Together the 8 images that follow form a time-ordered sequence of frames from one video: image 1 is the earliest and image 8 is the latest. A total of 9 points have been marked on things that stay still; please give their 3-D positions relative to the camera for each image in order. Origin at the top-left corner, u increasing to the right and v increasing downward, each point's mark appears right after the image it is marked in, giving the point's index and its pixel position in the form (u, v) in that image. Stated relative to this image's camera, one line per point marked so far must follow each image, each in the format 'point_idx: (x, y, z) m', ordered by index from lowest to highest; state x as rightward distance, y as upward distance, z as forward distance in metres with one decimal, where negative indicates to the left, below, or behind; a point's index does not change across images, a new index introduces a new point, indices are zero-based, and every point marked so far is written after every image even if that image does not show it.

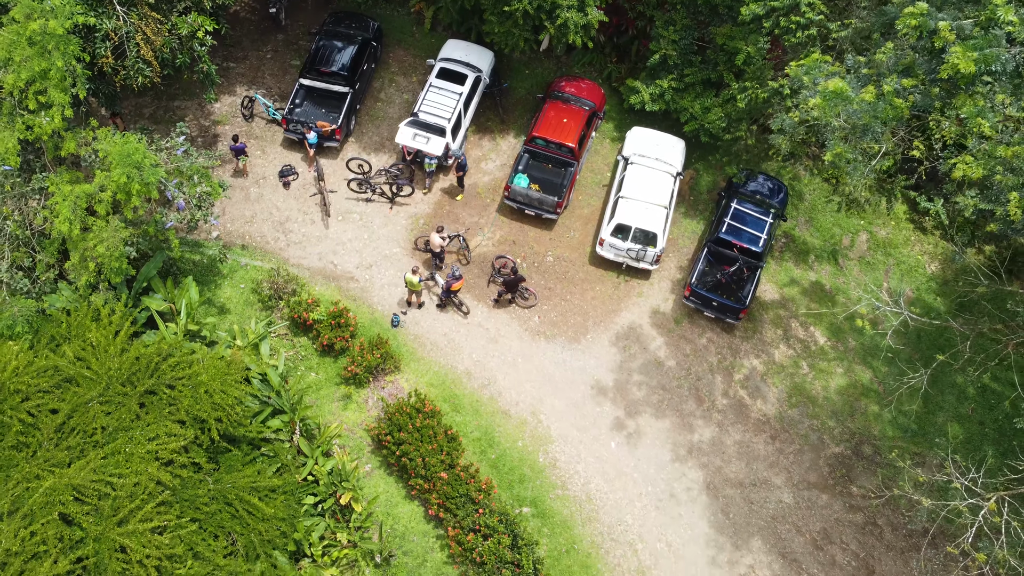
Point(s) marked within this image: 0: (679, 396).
0: (+2.4, -1.5, +14.0) m
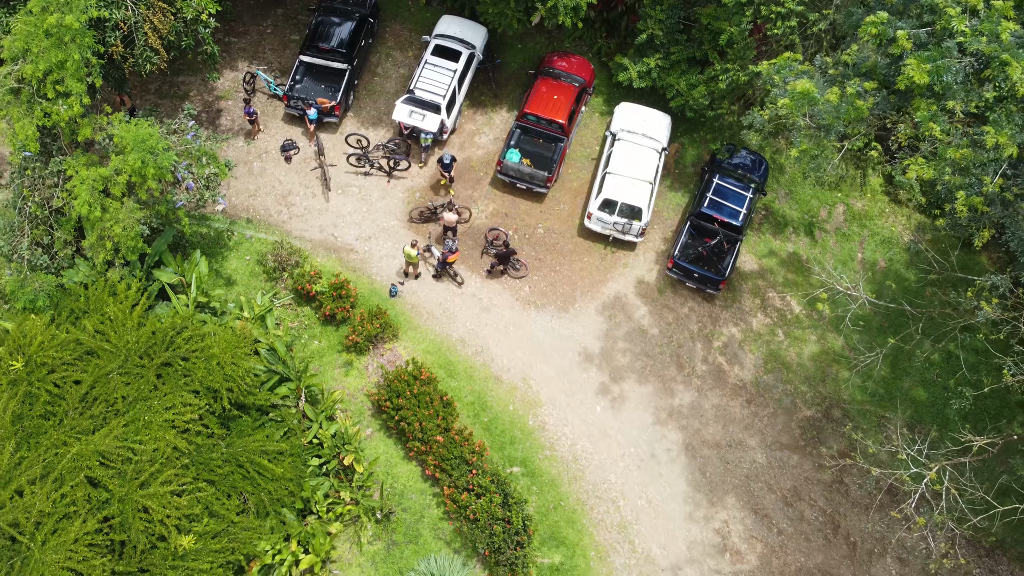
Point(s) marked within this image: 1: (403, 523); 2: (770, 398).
0: (+2.3, -1.1, +14.9) m
1: (-1.5, -3.2, +13.4) m
2: (+3.9, -1.6, +14.7) m
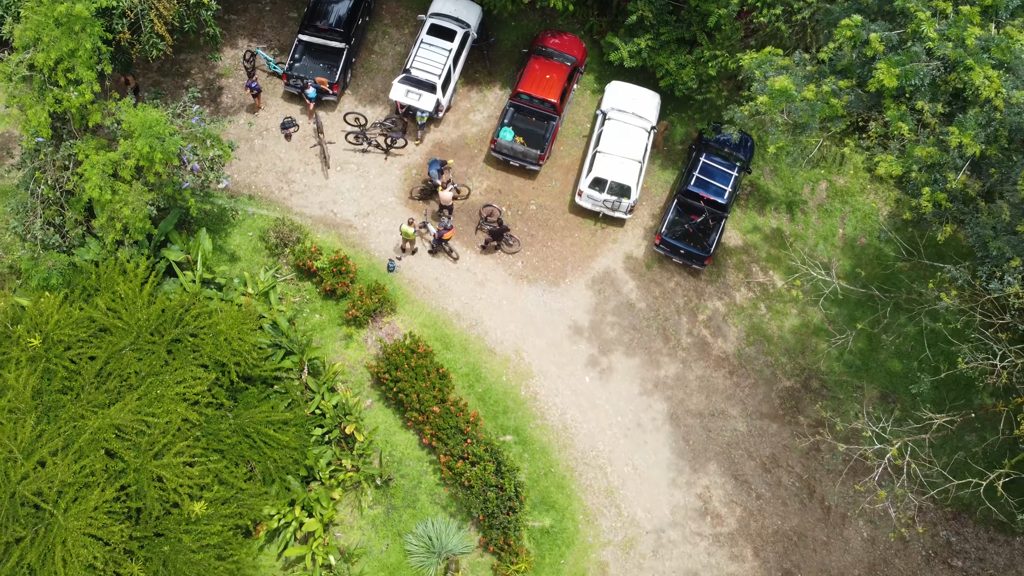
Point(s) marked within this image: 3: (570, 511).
0: (+2.2, -0.7, +15.6) m
1: (-1.6, -2.9, +14.1) m
2: (+3.8, -1.3, +15.4) m
3: (+0.8, -3.3, +14.3) m
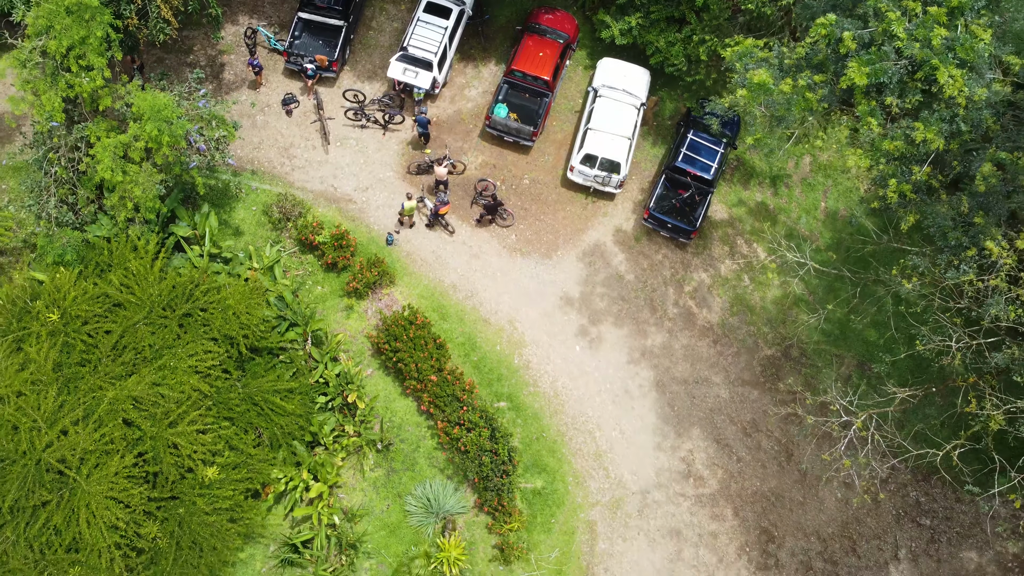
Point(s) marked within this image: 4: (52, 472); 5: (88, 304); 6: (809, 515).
0: (+2.1, -0.3, +16.3) m
1: (-1.7, -2.5, +14.9) m
2: (+3.7, -0.8, +16.2) m
3: (+0.7, -2.9, +15.1) m
4: (-5.6, -2.3, +11.9) m
5: (-5.6, -0.2, +12.9) m
6: (+4.7, -3.6, +15.3) m
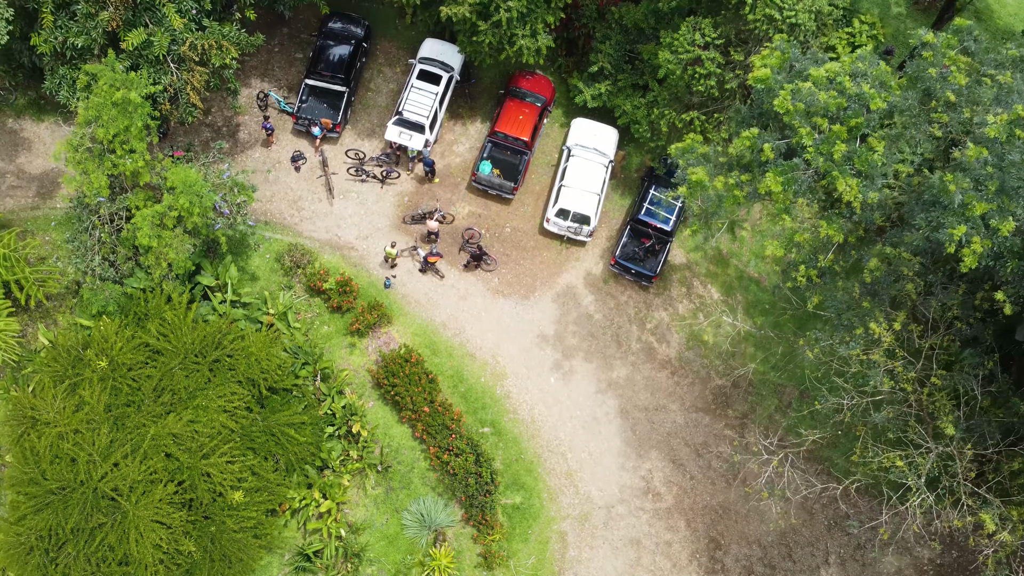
0: (+1.7, -1.0, +18.6) m
1: (-2.0, -3.3, +17.2) m
2: (+3.4, -1.6, +18.5) m
3: (+0.4, -3.6, +17.4) m
4: (-5.9, -3.1, +14.2) m
5: (-5.9, -1.0, +15.1) m
6: (+4.3, -4.3, +17.6) m
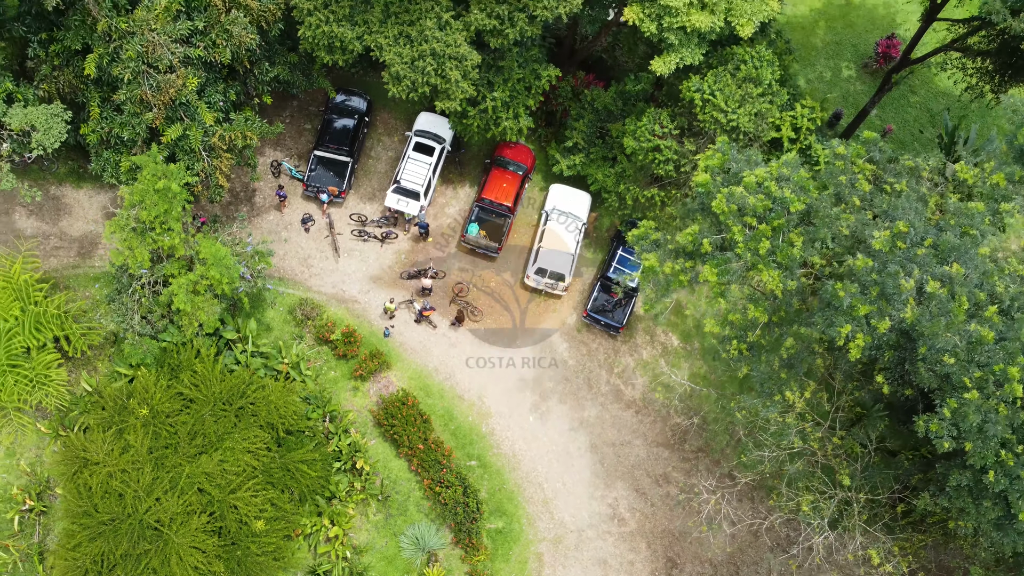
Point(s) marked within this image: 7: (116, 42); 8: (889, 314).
0: (+1.4, -2.1, +21.1) m
1: (-2.3, -4.3, +19.7) m
2: (+3.0, -2.6, +21.1) m
3: (+0.1, -4.7, +20.0) m
4: (-6.2, -4.1, +16.7) m
5: (-6.2, -2.1, +17.6) m
6: (+4.0, -5.4, +20.3) m
7: (-6.8, +4.2, +16.7) m
8: (+4.9, -0.3, +12.7) m
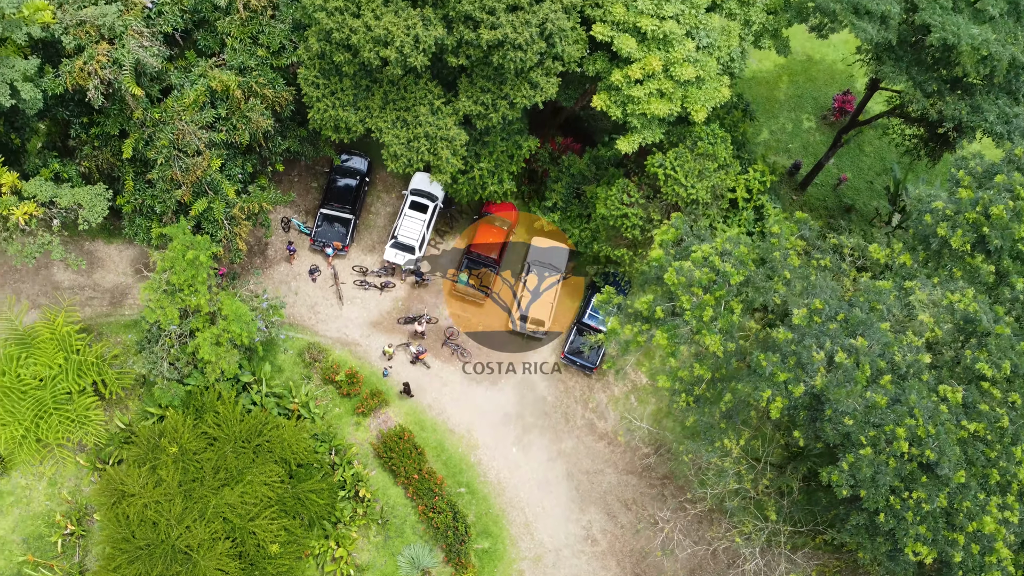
0: (+1.0, -3.2, +23.7) m
1: (-2.7, -5.4, +22.3) m
2: (+2.7, -3.7, +23.7) m
3: (-0.3, -5.8, +22.5) m
4: (-6.5, -5.2, +19.2) m
5: (-6.5, -3.1, +20.1) m
6: (+3.6, -6.5, +22.8) m
7: (-7.2, +3.1, +19.3) m
8: (+4.6, -1.4, +15.2) m
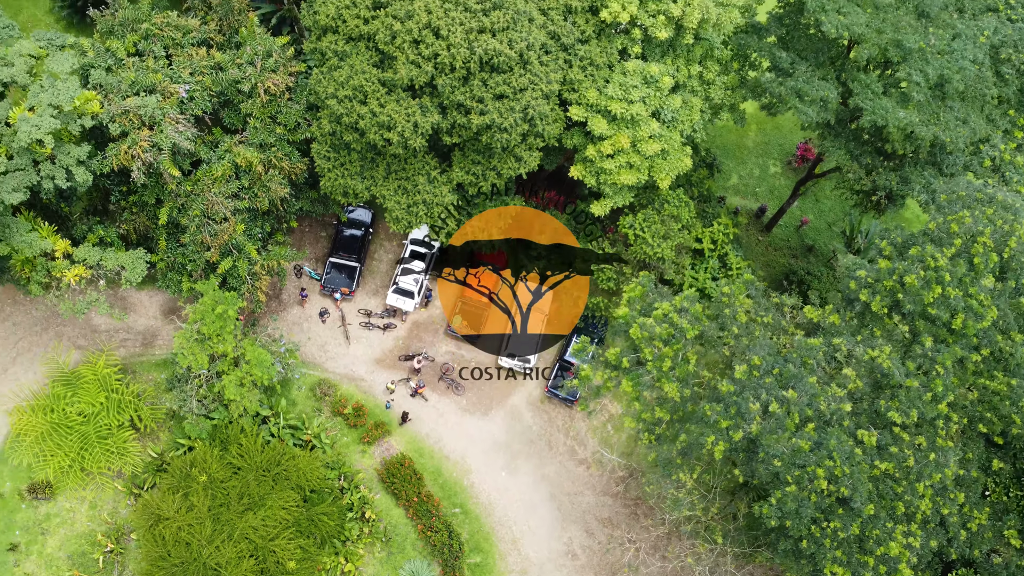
0: (+0.7, -4.3, +26.5) m
1: (-3.0, -6.5, +25.1) m
2: (+2.4, -4.8, +26.5) m
3: (-0.5, -6.9, +25.4) m
4: (-6.8, -6.3, +22.0) m
5: (-6.8, -4.3, +22.9) m
6: (+3.4, -7.6, +25.7) m
7: (-7.5, +2.0, +22.1) m
8: (+4.3, -2.6, +18.1) m
